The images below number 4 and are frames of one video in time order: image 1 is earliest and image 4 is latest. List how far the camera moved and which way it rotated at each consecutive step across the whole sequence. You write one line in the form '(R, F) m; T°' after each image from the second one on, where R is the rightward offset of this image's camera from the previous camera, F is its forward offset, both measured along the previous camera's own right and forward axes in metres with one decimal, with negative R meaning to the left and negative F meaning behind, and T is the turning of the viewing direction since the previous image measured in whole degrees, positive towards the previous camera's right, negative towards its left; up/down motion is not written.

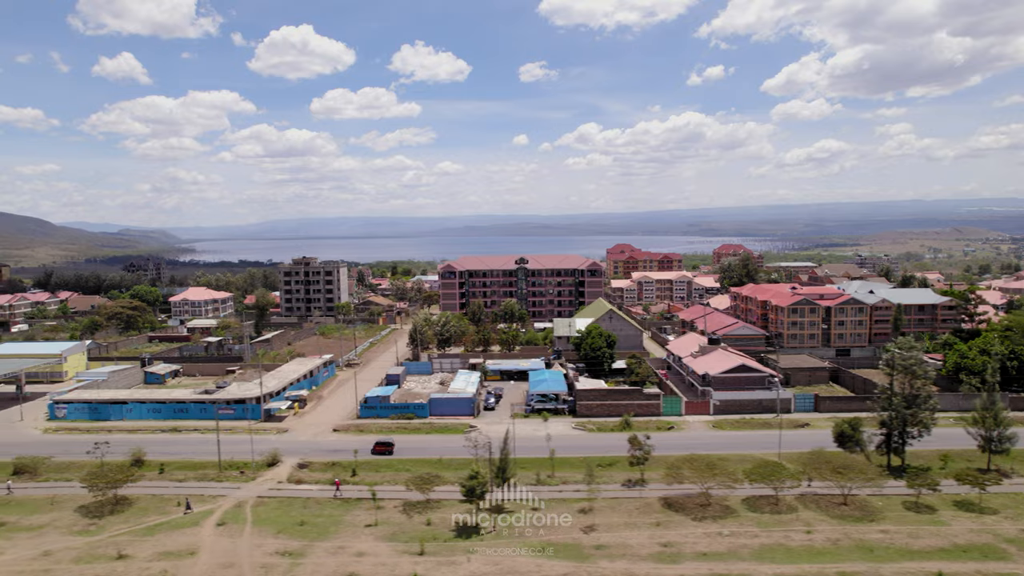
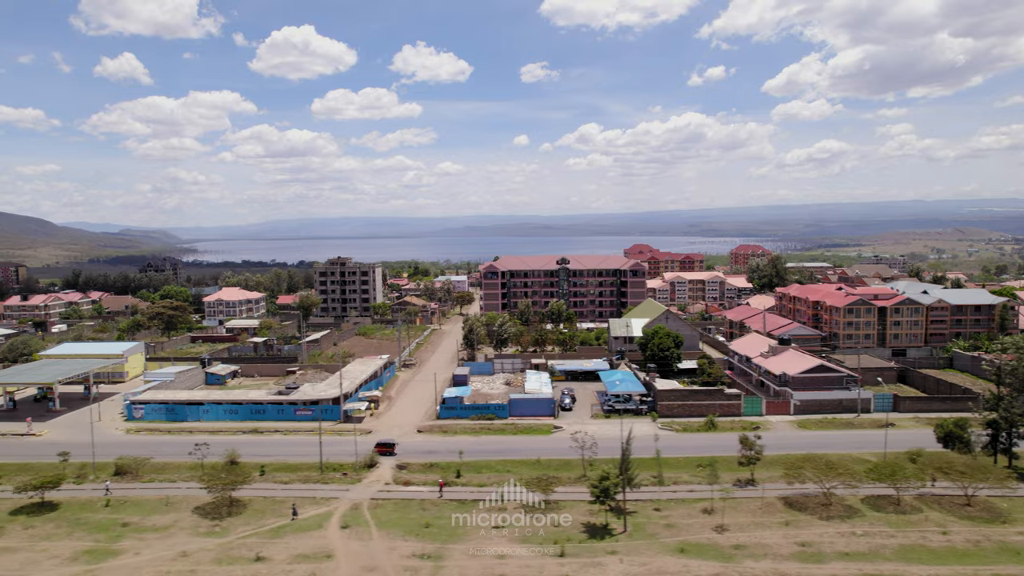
(-3.0, +0.1) m; 0°
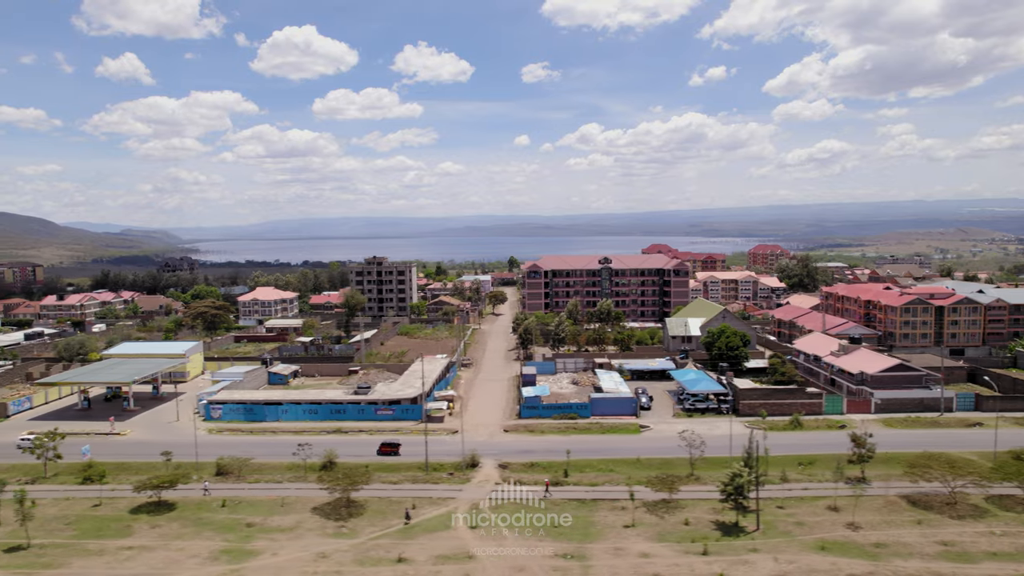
(-3.1, +0.1) m; 0°
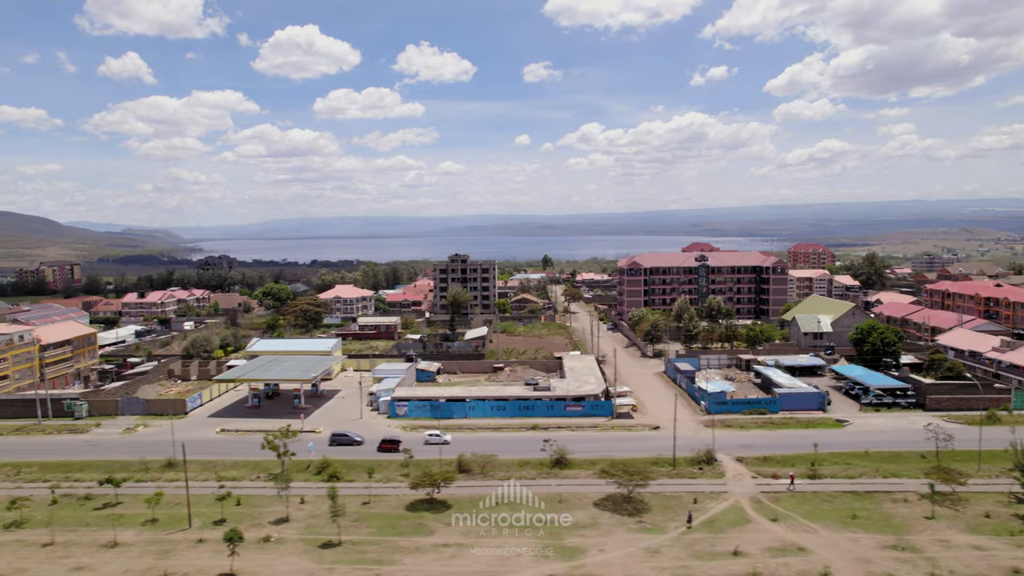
(-7.2, +0.3) m; 0°
